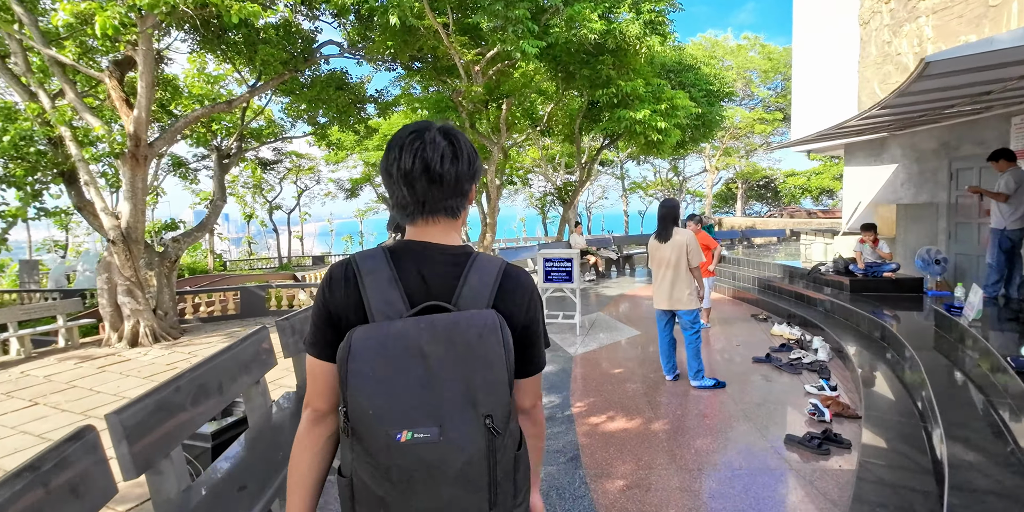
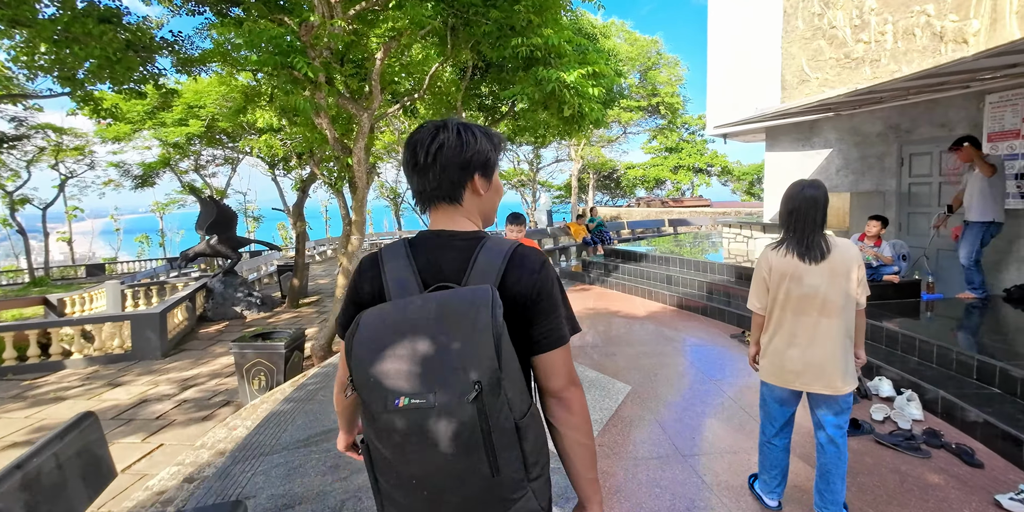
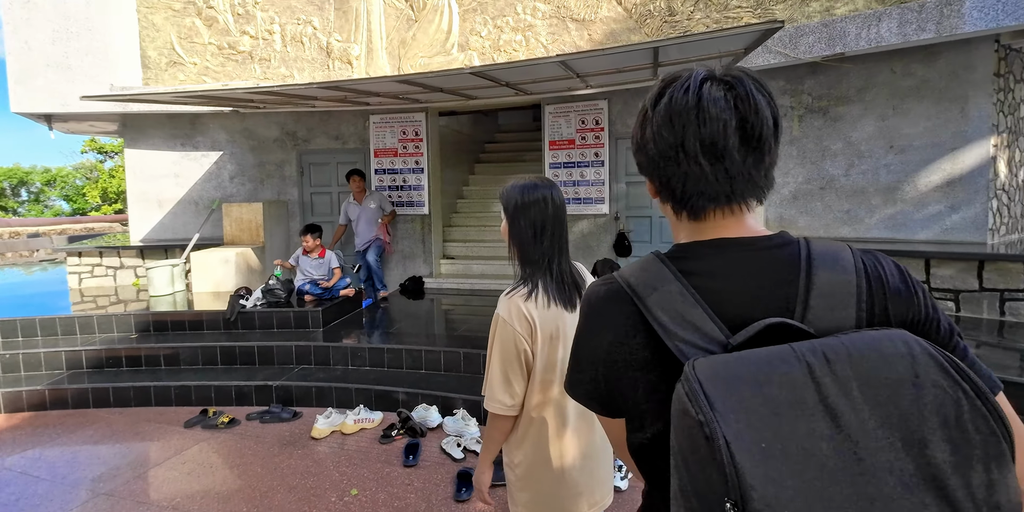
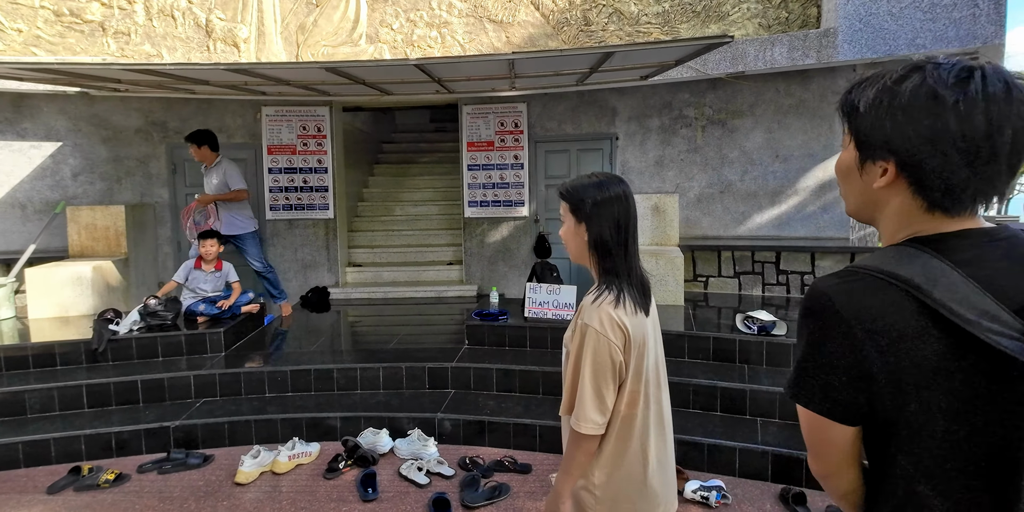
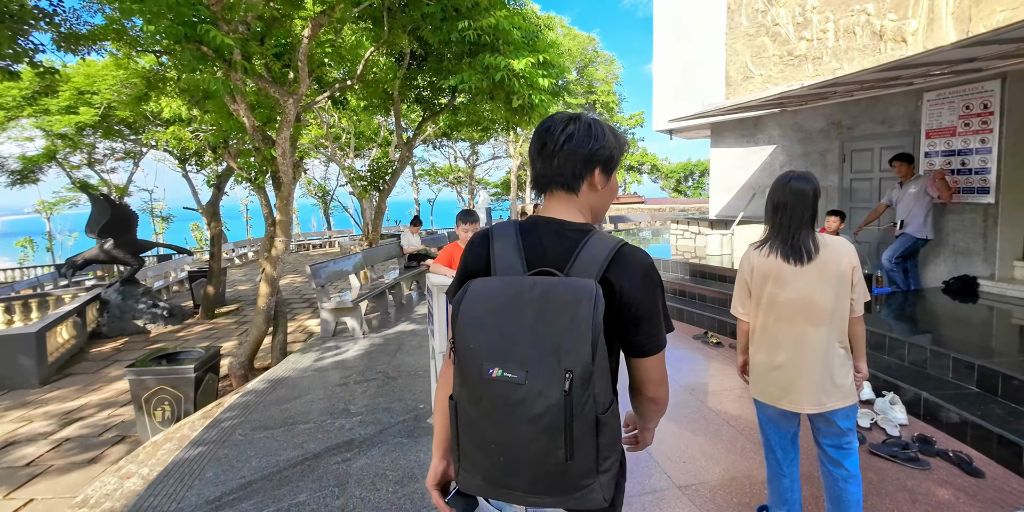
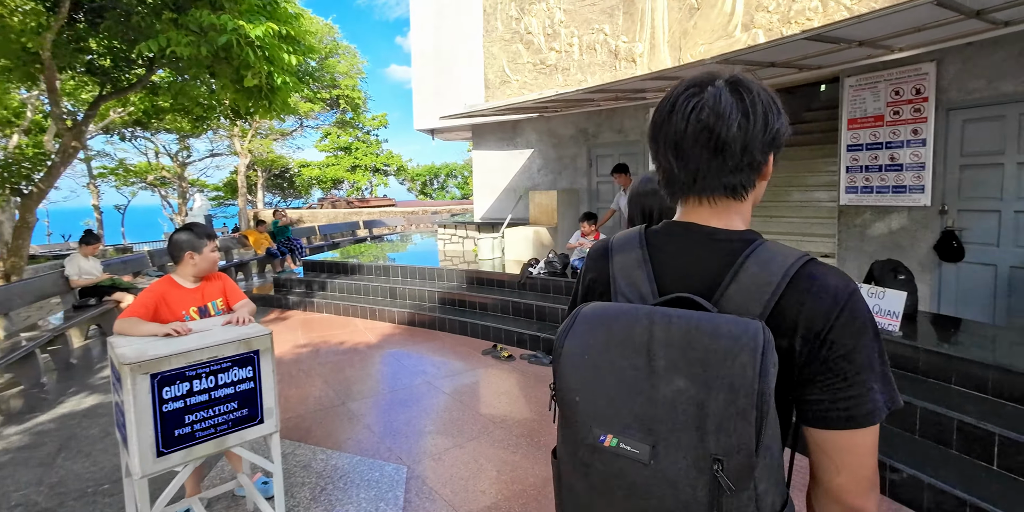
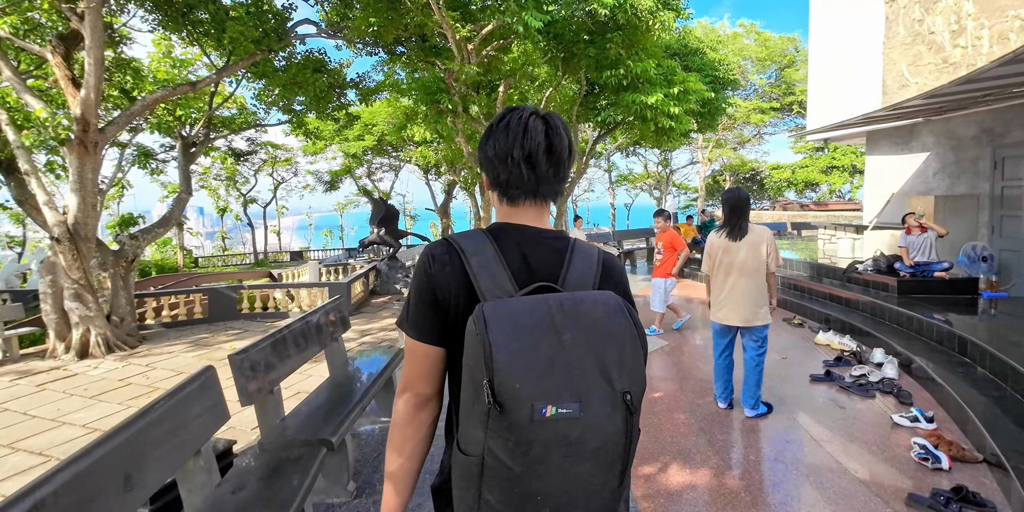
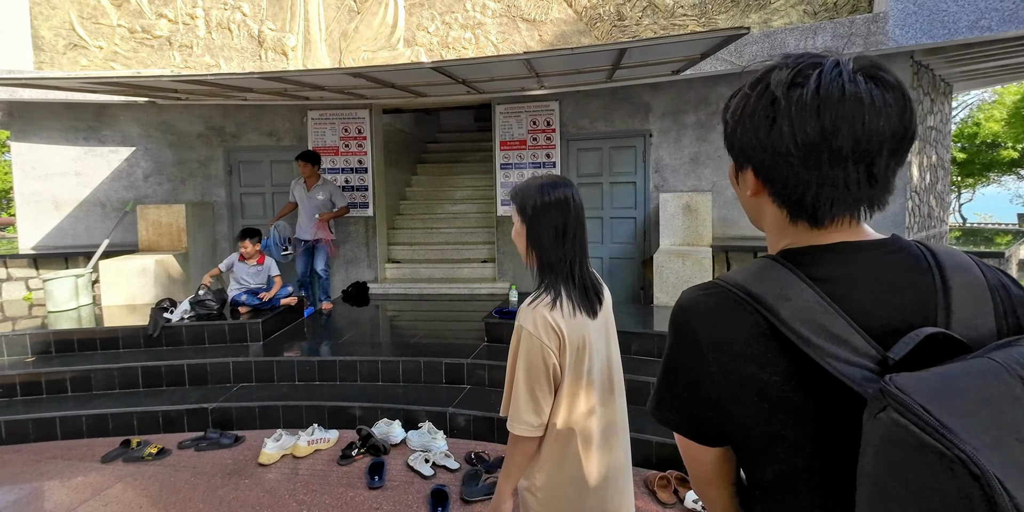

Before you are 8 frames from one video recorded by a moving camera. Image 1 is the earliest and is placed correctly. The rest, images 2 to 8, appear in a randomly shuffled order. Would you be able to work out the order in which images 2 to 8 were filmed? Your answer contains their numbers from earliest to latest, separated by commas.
7, 2, 5, 6, 3, 8, 4
